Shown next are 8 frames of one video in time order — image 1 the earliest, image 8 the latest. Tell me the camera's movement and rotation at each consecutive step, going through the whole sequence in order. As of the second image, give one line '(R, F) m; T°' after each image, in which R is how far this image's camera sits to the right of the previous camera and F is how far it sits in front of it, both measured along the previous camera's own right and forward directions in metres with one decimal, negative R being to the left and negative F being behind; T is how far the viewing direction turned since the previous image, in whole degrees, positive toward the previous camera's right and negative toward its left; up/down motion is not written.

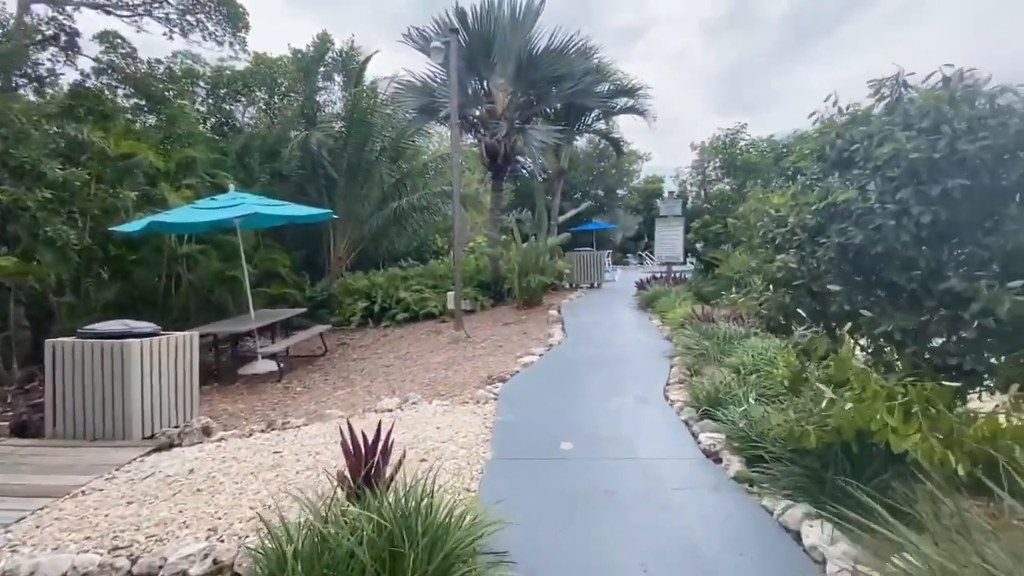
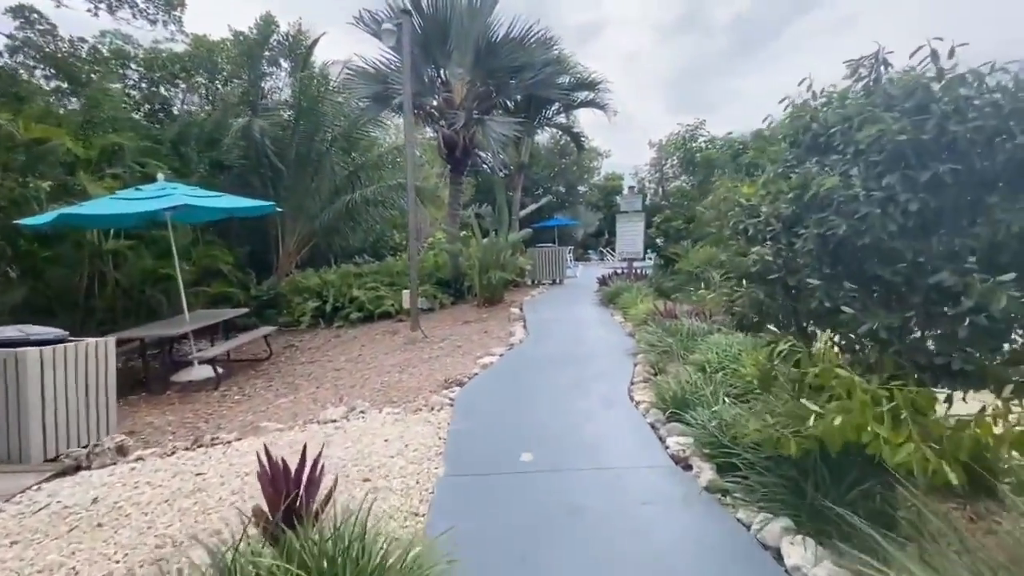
(+0.1, +0.3) m; +4°
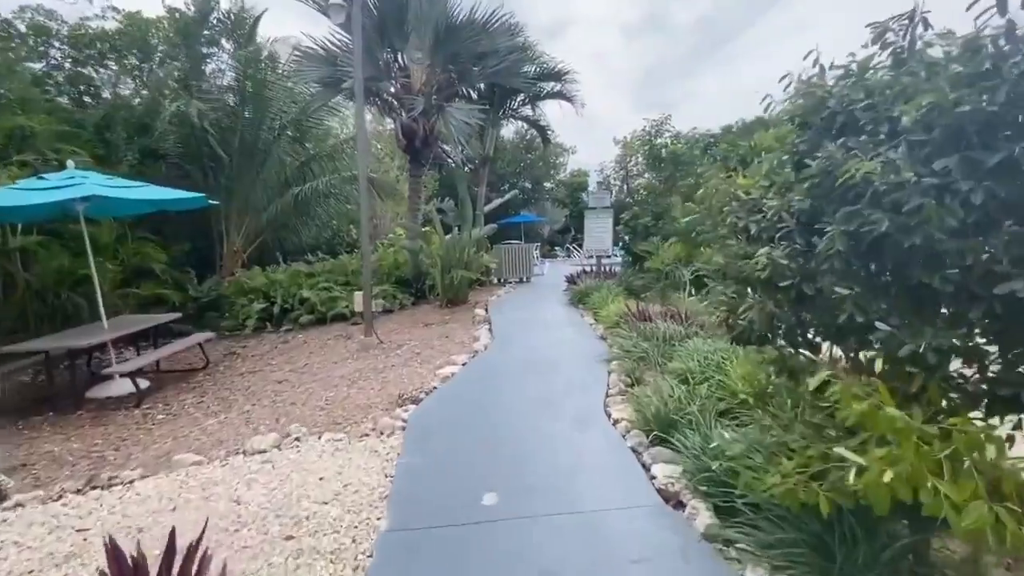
(0.0, +0.5) m; +4°
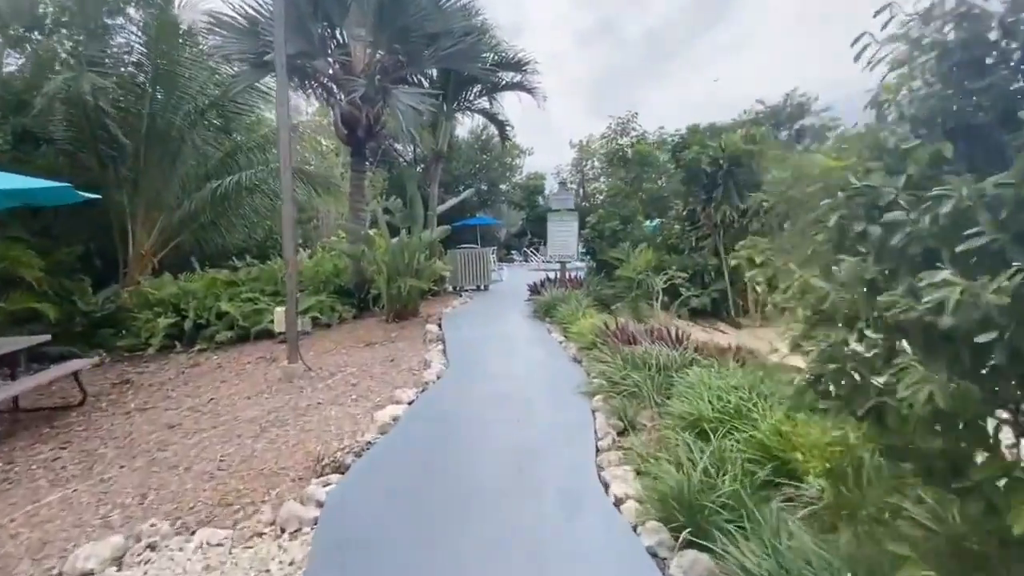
(0.0, +1.1) m; +5°
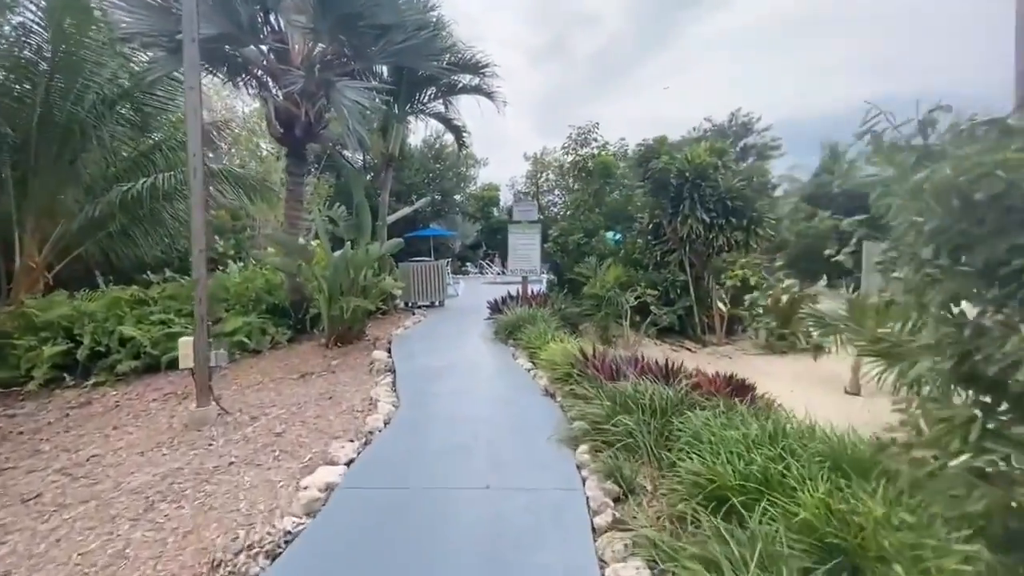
(-0.1, +0.8) m; +6°
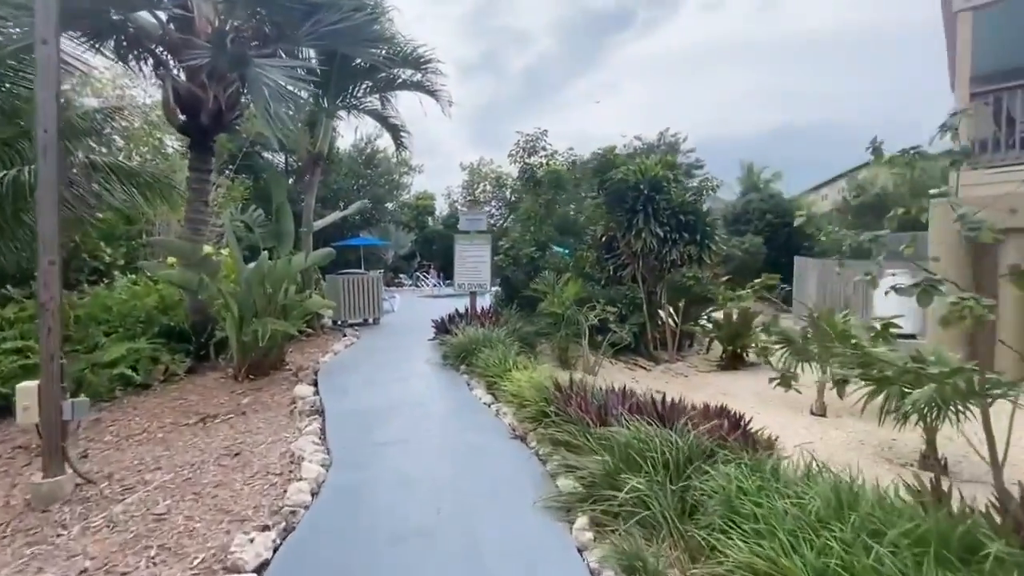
(-0.3, +0.8) m; +8°
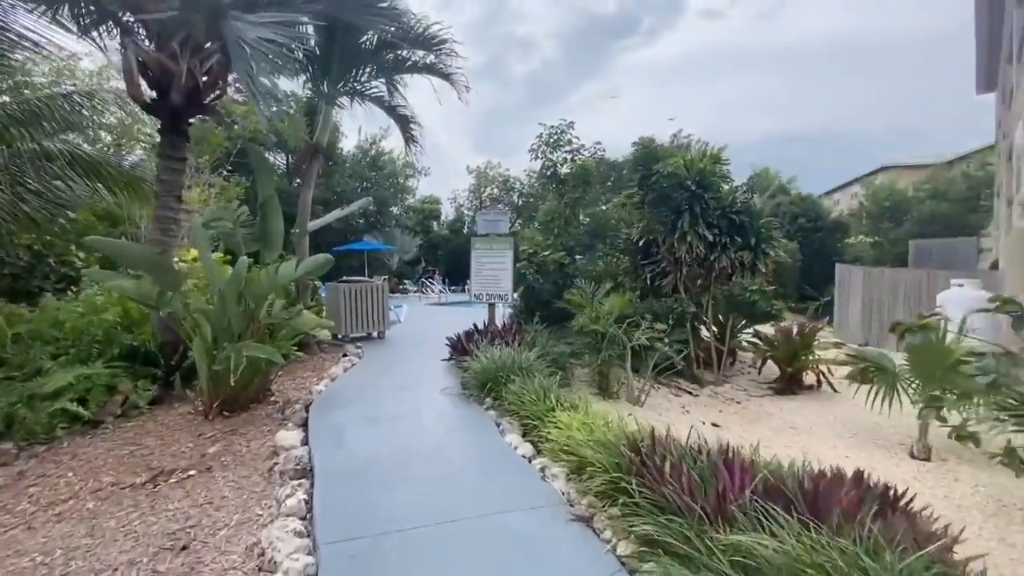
(-0.4, +1.2) m; 0°
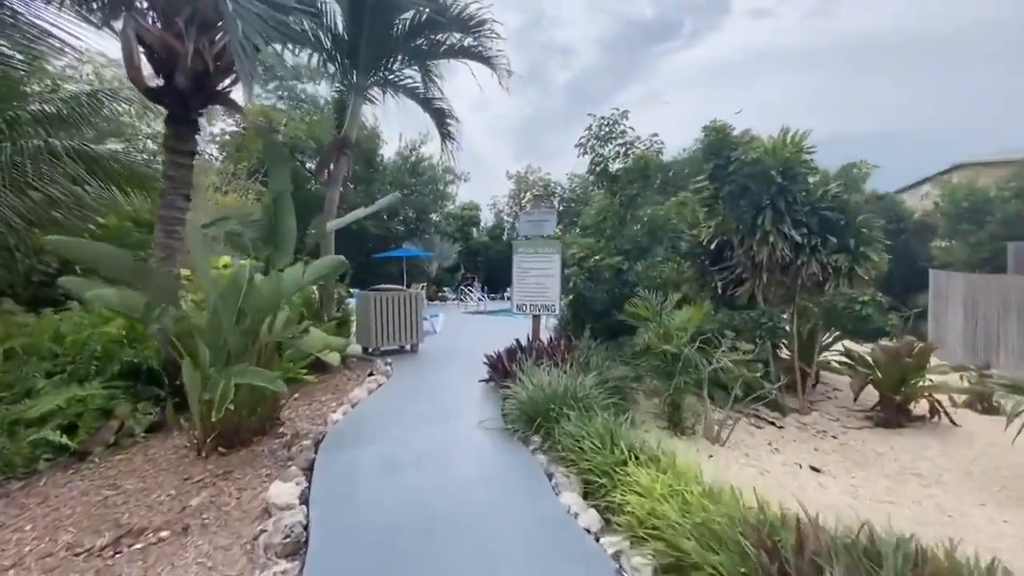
(-0.1, +0.9) m; -5°
